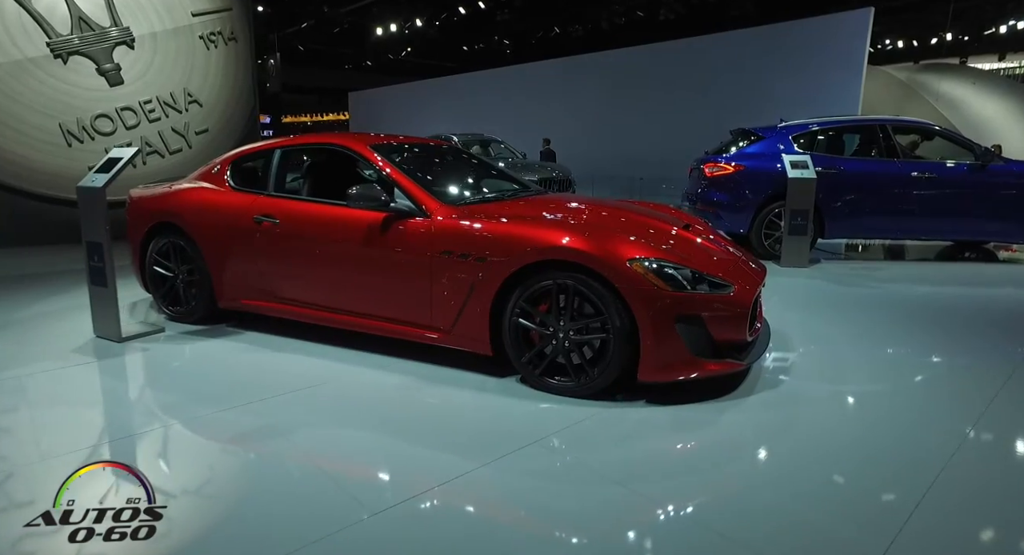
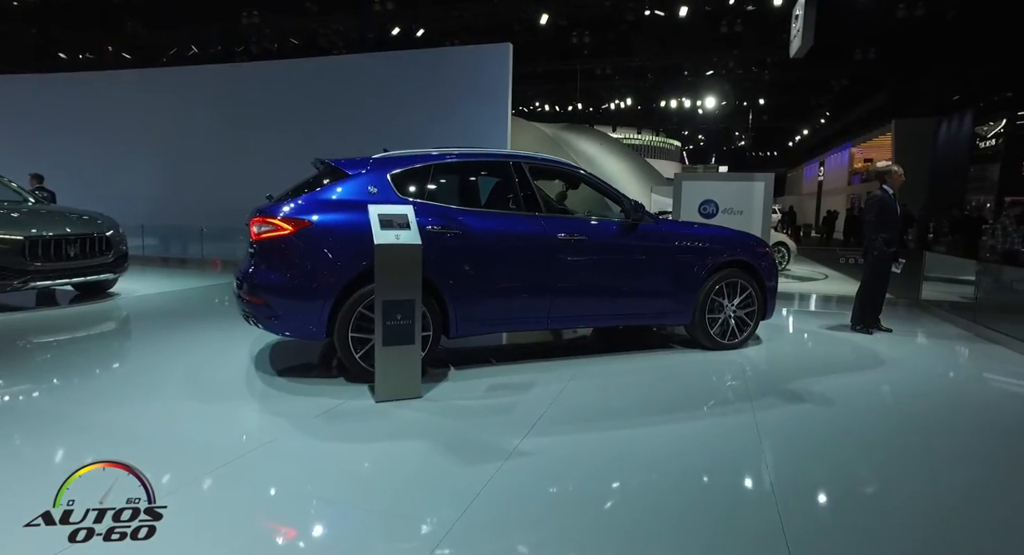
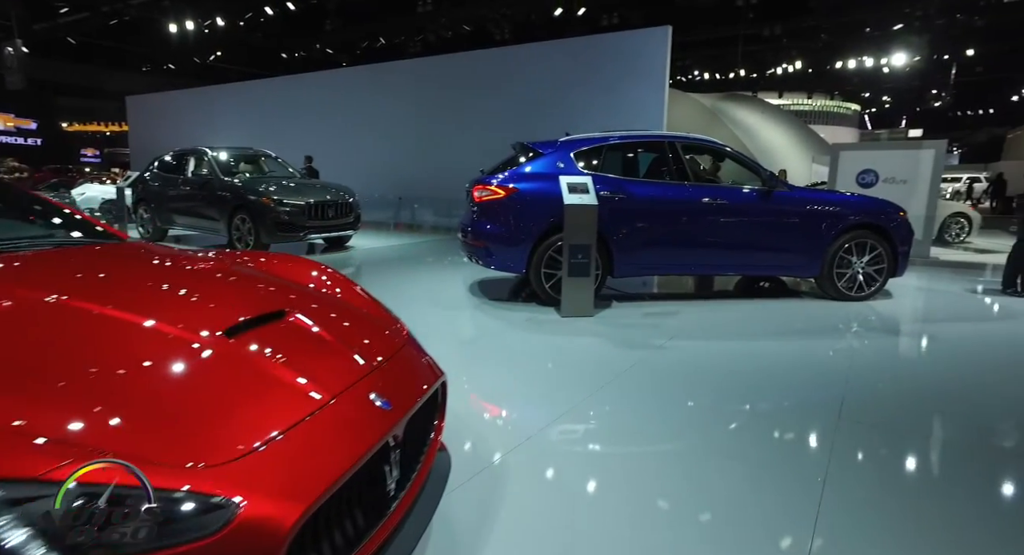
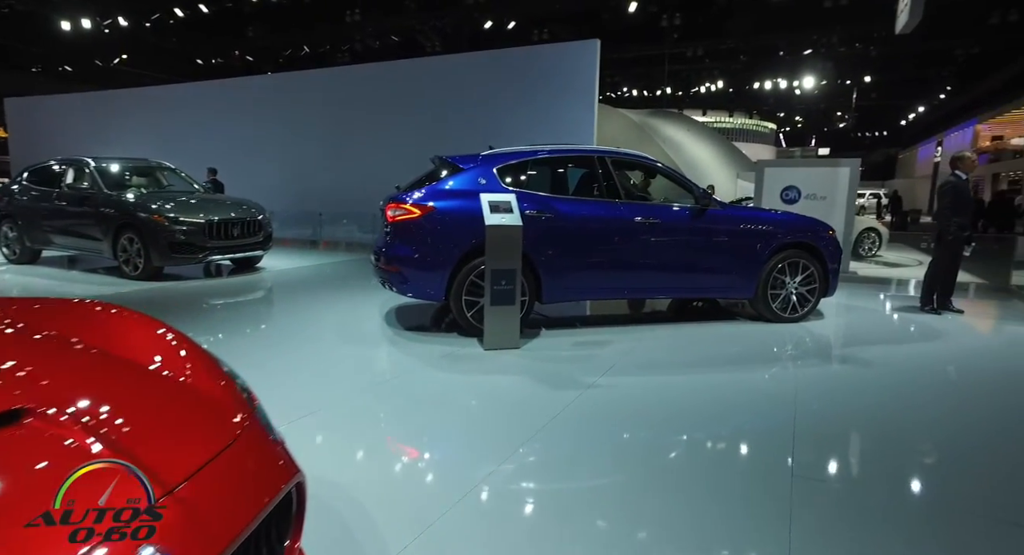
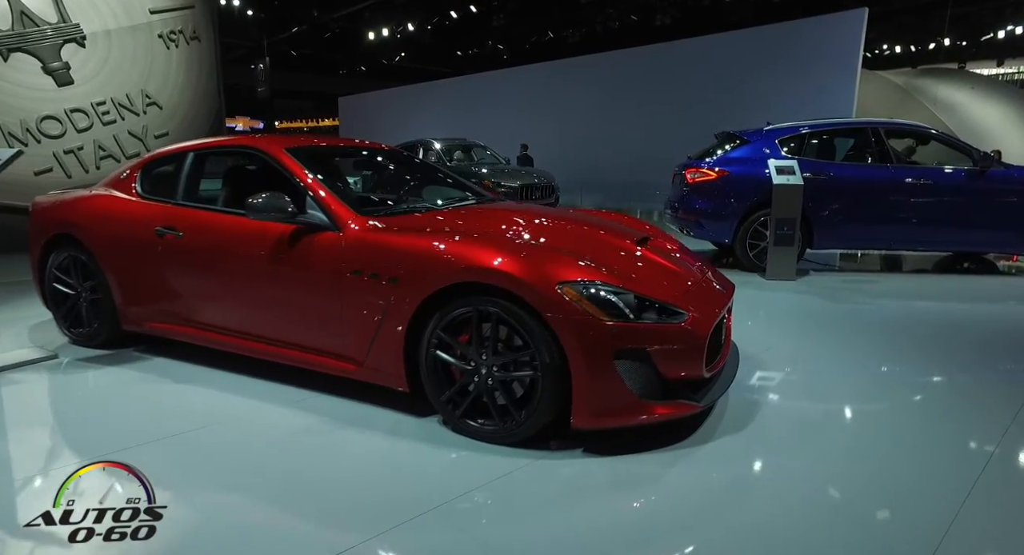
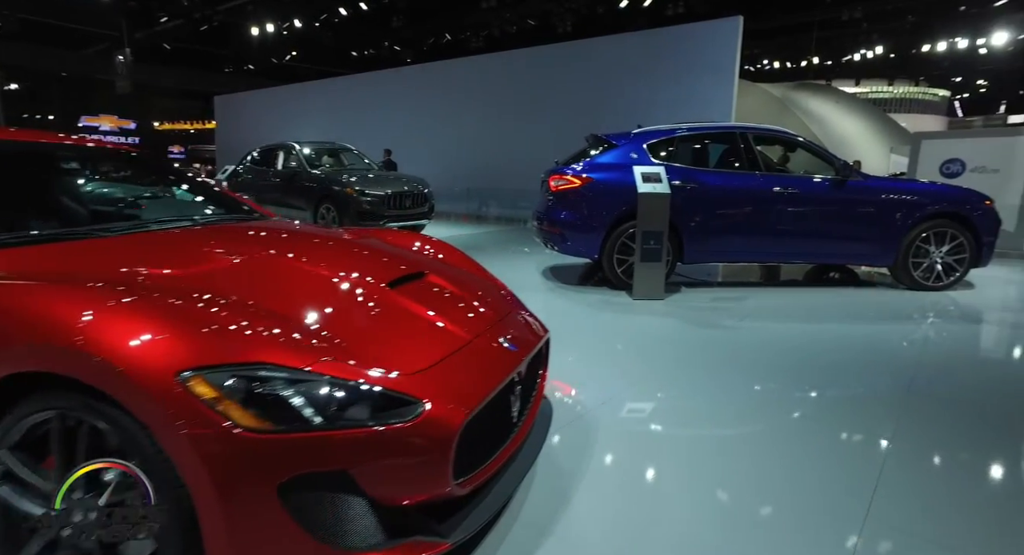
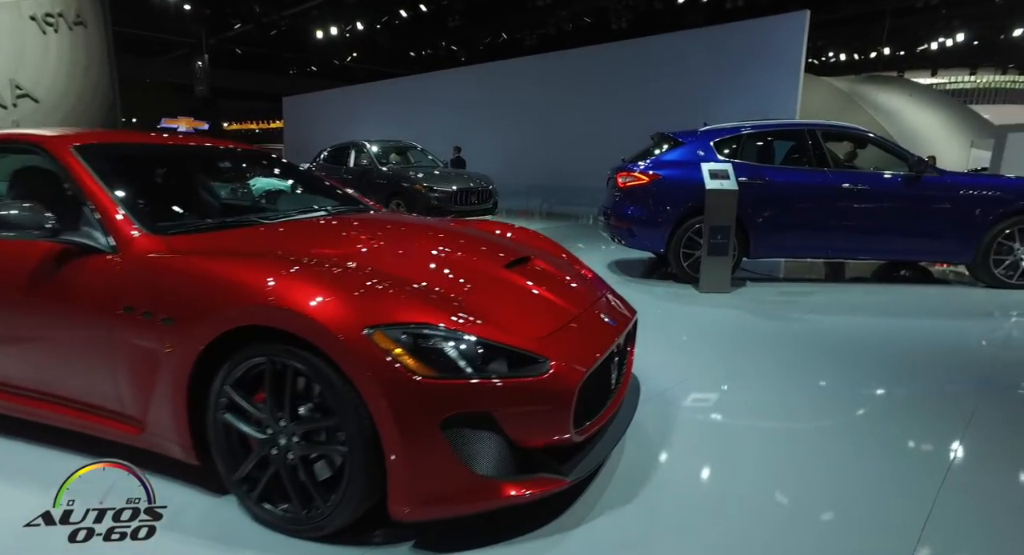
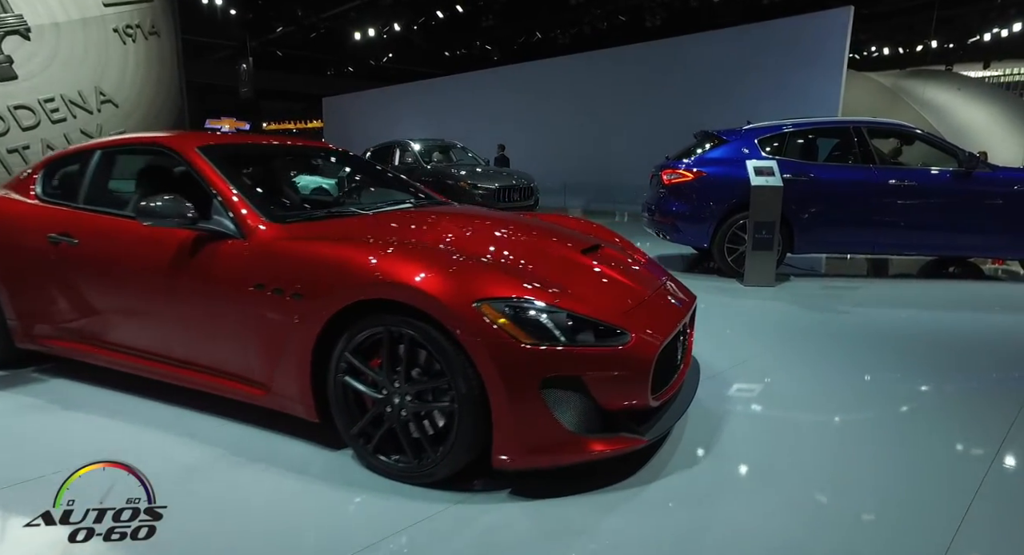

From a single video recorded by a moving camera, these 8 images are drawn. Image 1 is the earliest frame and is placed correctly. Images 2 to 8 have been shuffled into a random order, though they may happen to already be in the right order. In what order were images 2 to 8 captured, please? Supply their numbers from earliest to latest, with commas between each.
5, 8, 7, 6, 3, 4, 2
